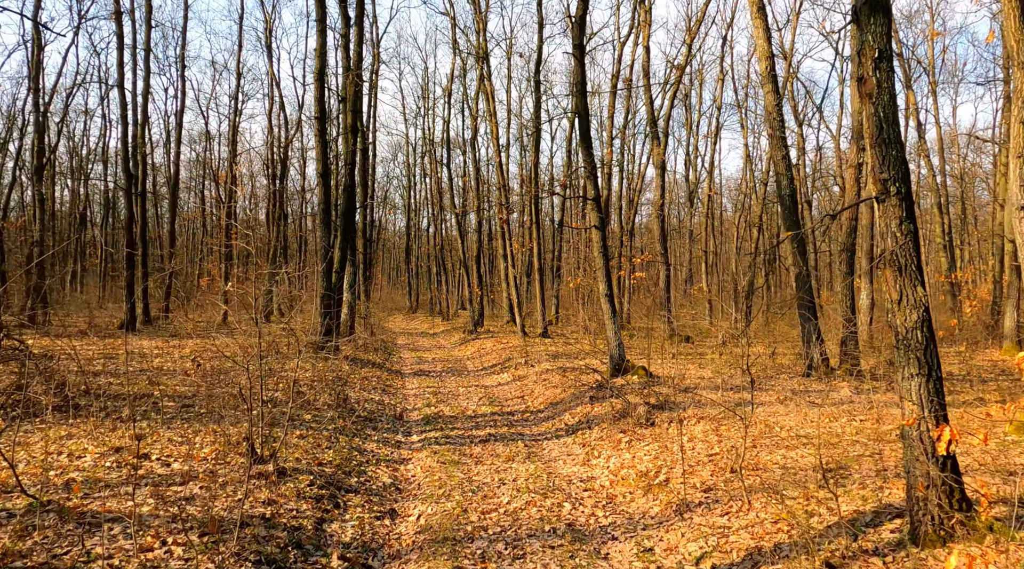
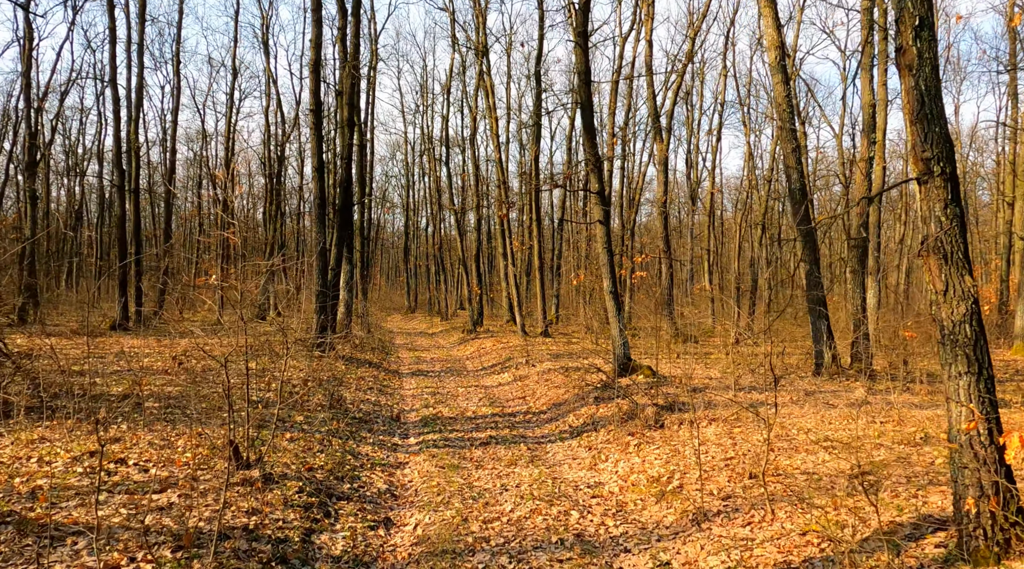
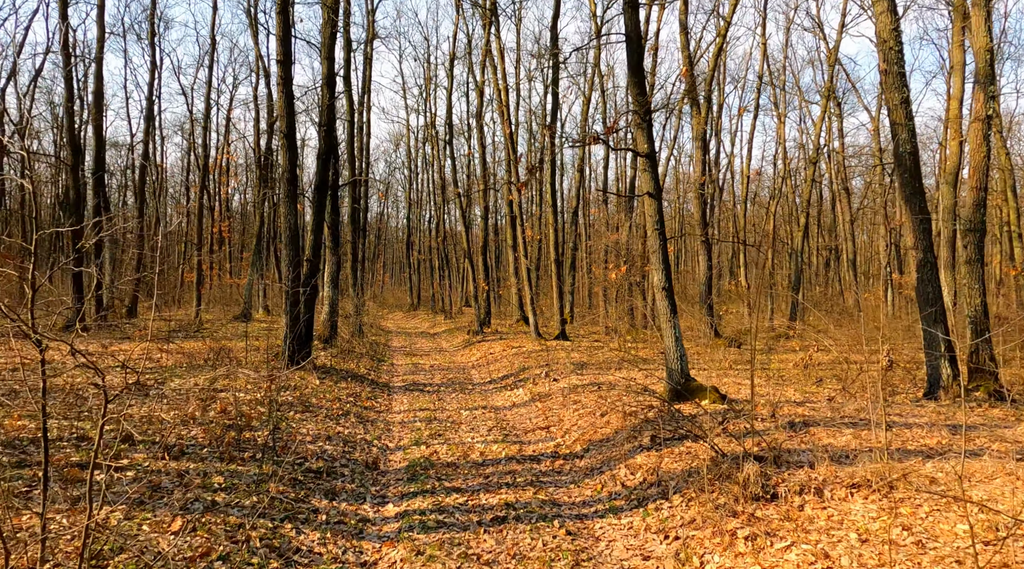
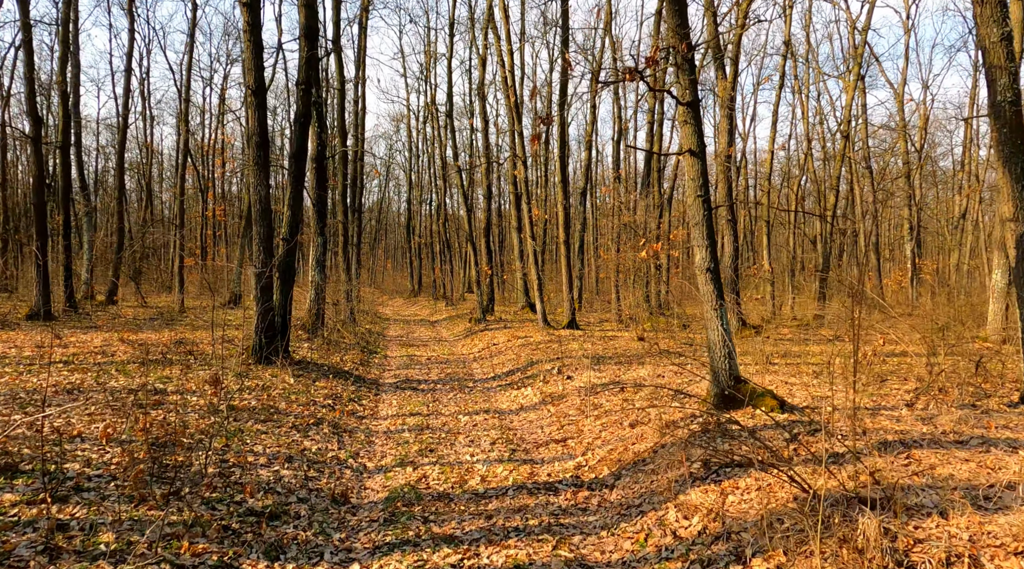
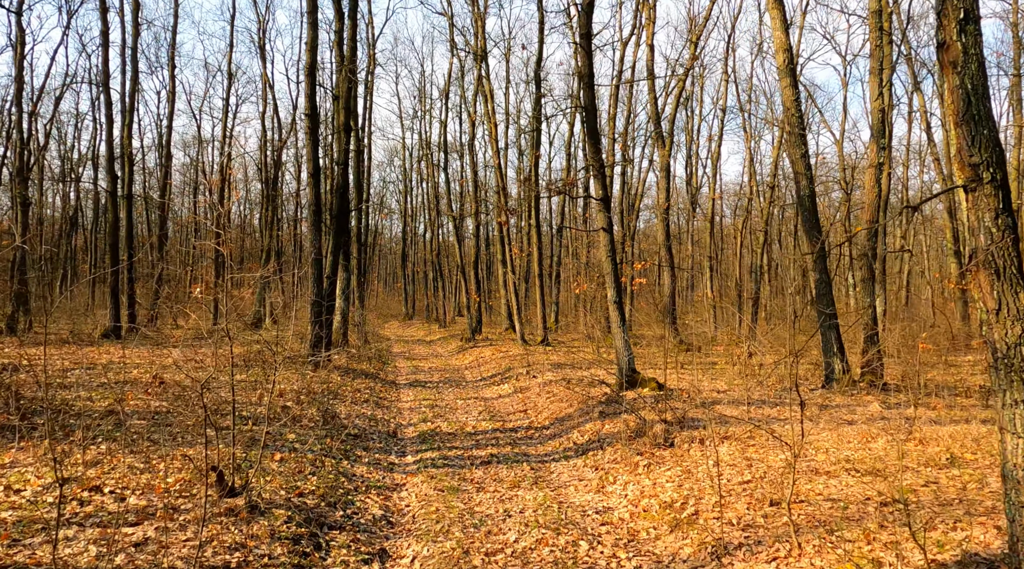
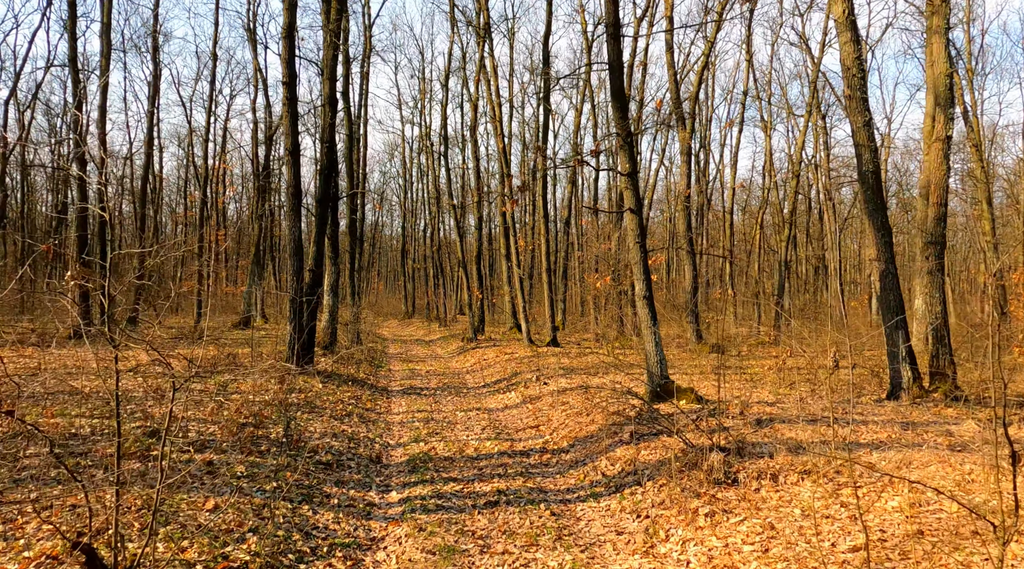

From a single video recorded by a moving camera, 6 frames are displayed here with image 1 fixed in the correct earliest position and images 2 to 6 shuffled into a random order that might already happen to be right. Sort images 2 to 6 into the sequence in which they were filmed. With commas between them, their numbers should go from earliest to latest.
2, 5, 6, 3, 4
